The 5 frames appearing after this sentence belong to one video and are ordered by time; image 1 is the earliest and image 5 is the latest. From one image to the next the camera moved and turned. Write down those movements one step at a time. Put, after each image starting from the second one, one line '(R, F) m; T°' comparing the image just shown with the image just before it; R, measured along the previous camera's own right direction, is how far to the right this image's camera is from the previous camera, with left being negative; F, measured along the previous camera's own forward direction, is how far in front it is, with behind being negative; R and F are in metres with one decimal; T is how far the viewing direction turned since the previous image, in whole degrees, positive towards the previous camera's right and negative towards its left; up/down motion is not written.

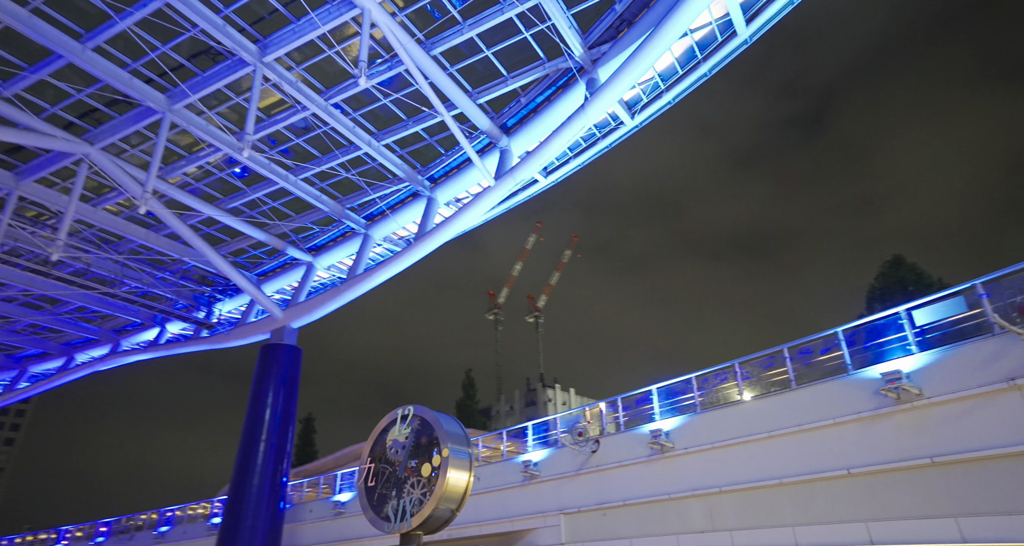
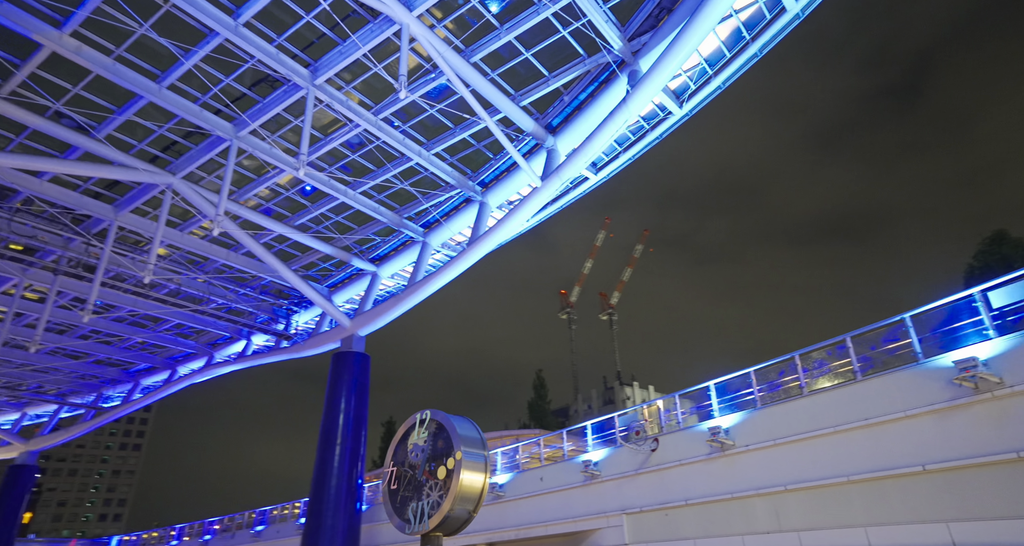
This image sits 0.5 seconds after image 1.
(+0.6, 0.0) m; -7°
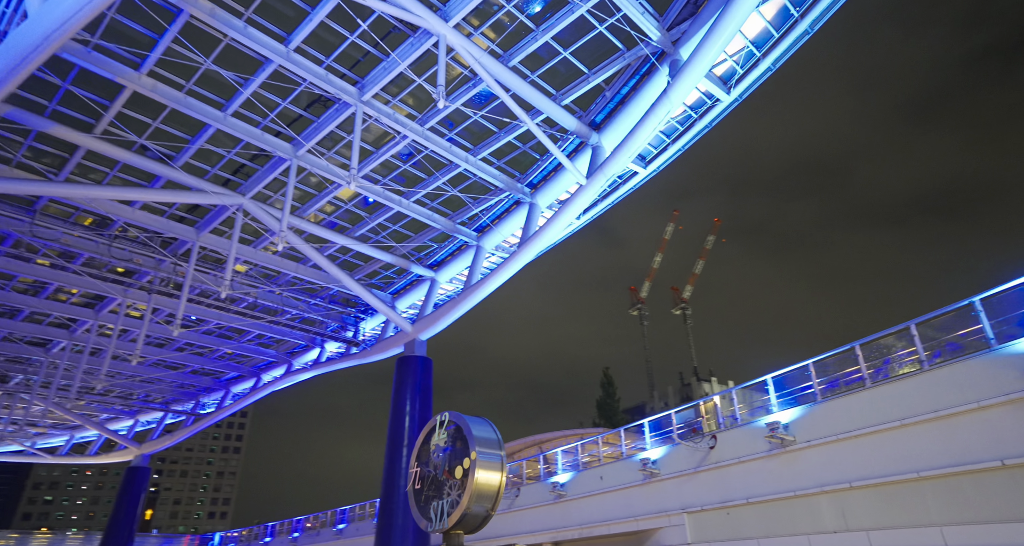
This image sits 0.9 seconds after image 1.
(+0.6, -0.1) m; -7°
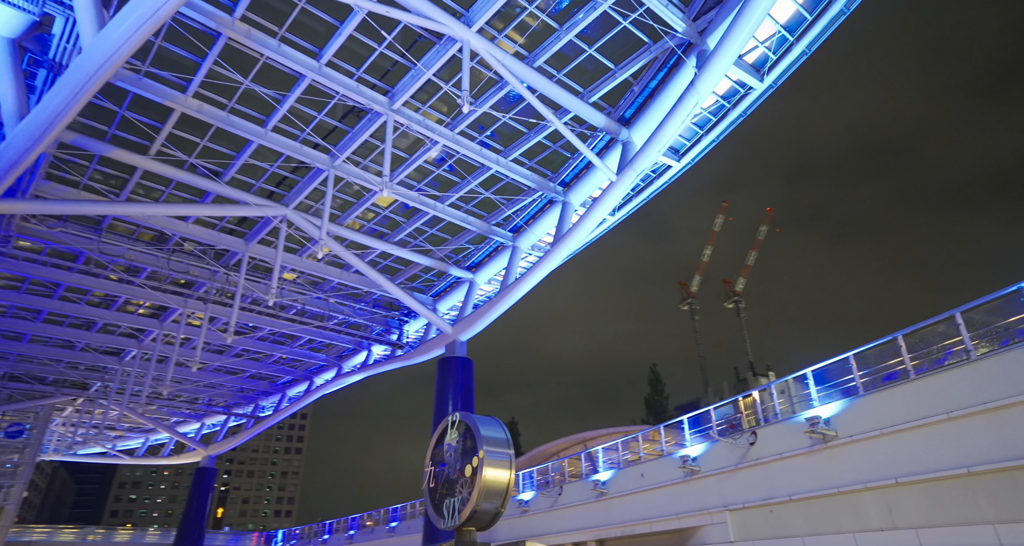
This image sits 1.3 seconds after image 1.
(+0.5, -0.1) m; -5°
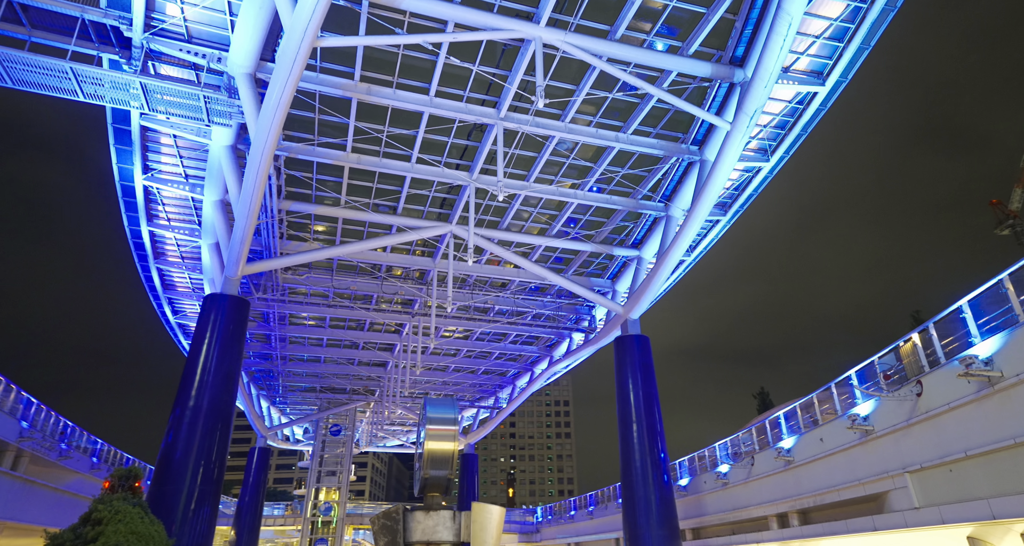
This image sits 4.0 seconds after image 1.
(+3.3, 0.0) m; -23°
